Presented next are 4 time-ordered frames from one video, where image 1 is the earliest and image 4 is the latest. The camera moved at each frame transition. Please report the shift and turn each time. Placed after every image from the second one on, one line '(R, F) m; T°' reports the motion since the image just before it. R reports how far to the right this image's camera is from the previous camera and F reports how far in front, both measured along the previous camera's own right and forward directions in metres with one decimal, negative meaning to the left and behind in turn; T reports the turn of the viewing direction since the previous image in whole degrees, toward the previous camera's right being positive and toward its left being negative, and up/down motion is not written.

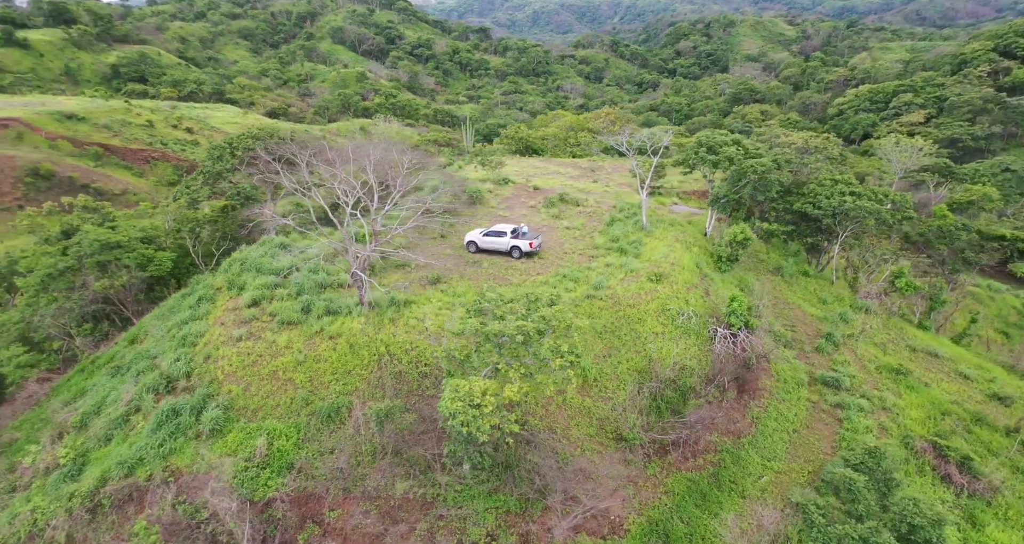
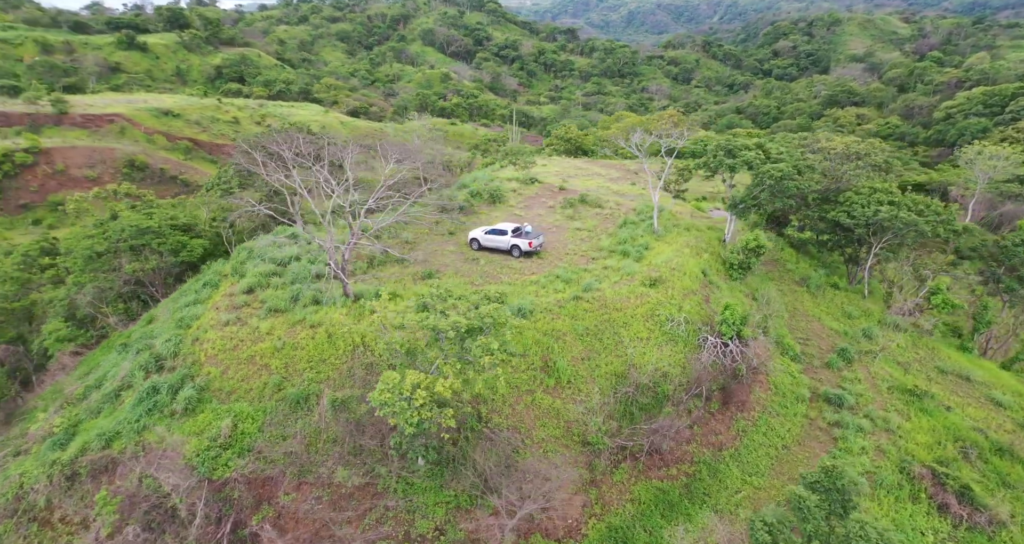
(+1.7, +0.2) m; -5°
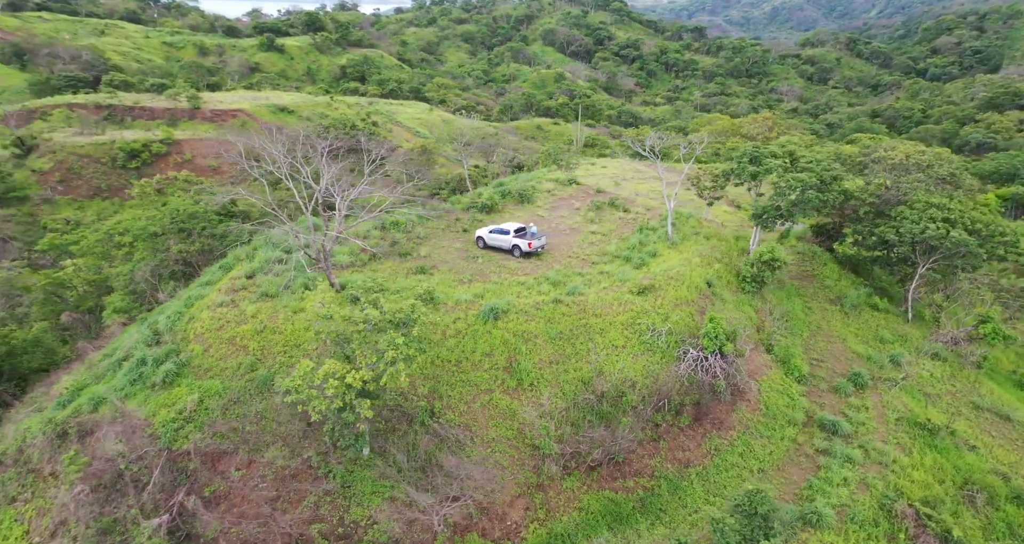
(+2.3, +0.1) m; -6°
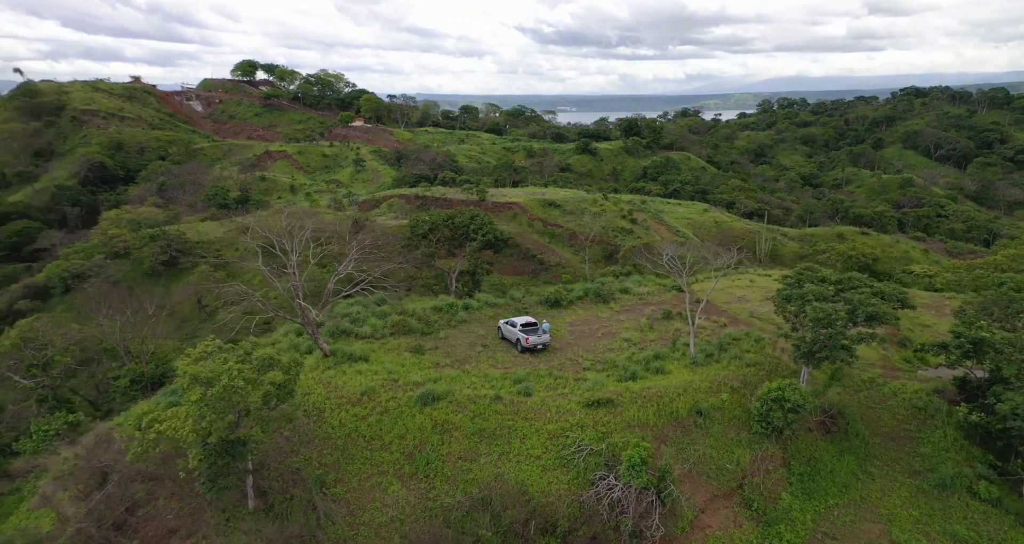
(+6.4, -0.2) m; -18°
